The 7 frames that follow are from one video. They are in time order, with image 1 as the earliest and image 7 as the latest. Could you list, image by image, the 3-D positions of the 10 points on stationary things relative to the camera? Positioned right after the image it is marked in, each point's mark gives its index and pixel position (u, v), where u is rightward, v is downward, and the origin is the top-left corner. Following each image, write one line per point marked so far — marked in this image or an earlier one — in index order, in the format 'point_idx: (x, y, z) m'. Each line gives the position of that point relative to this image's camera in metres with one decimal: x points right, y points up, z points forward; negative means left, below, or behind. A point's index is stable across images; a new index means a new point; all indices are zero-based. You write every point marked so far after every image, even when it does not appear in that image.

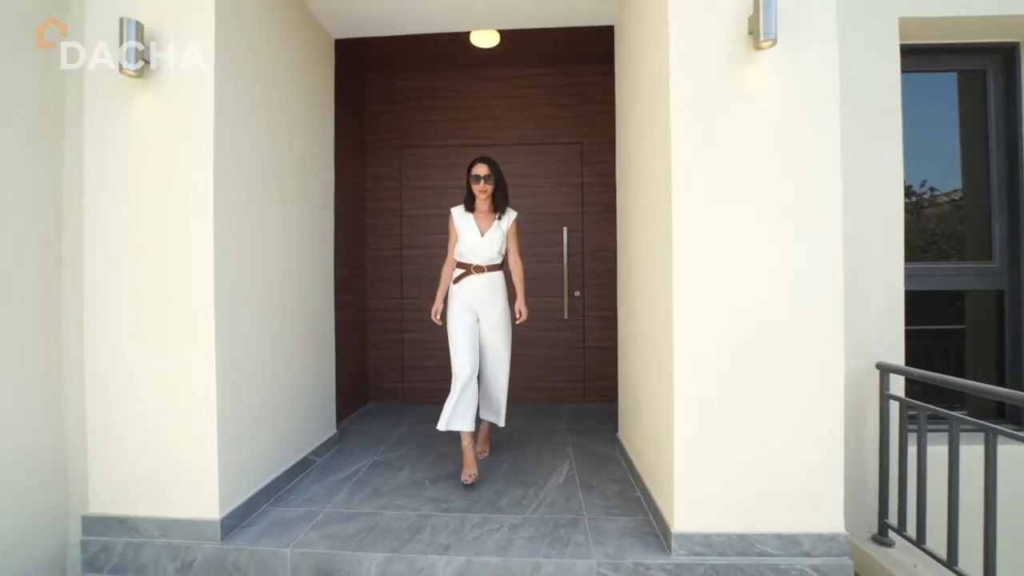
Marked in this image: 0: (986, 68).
0: (+2.9, +1.4, +2.7) m
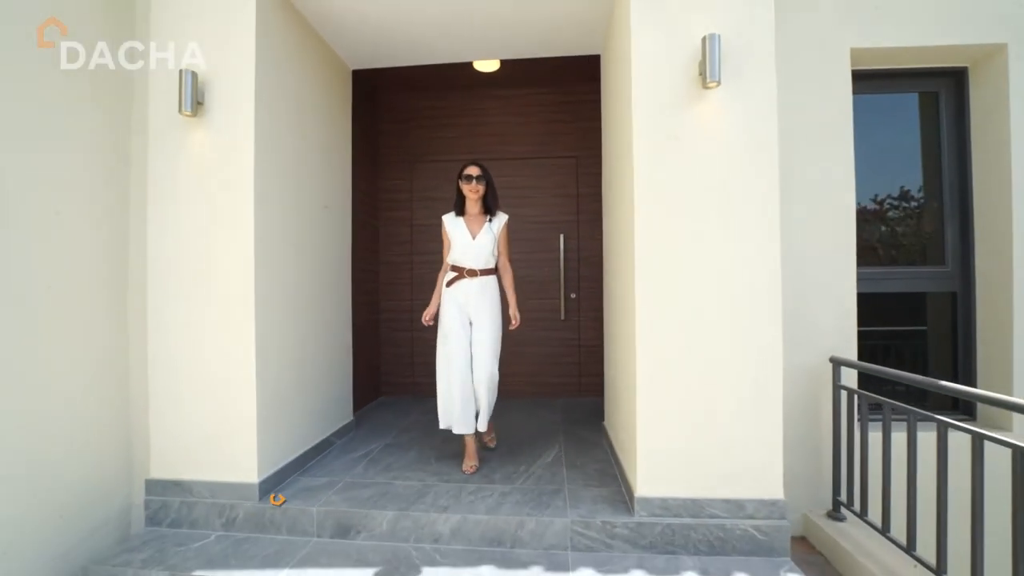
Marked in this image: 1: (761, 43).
0: (+2.9, +1.4, +3.0) m
1: (+1.2, +1.2, +2.1) m
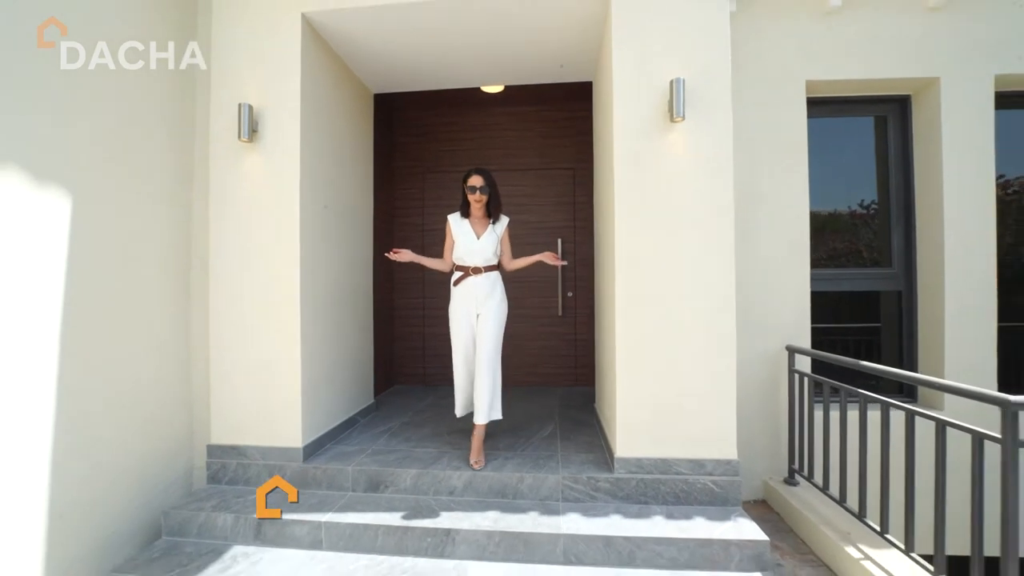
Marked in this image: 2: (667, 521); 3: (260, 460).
0: (+2.9, +1.4, +3.4) m
1: (+1.2, +1.2, +2.5) m
2: (+0.8, -1.2, +2.3) m
3: (-1.6, -1.1, +2.8) m
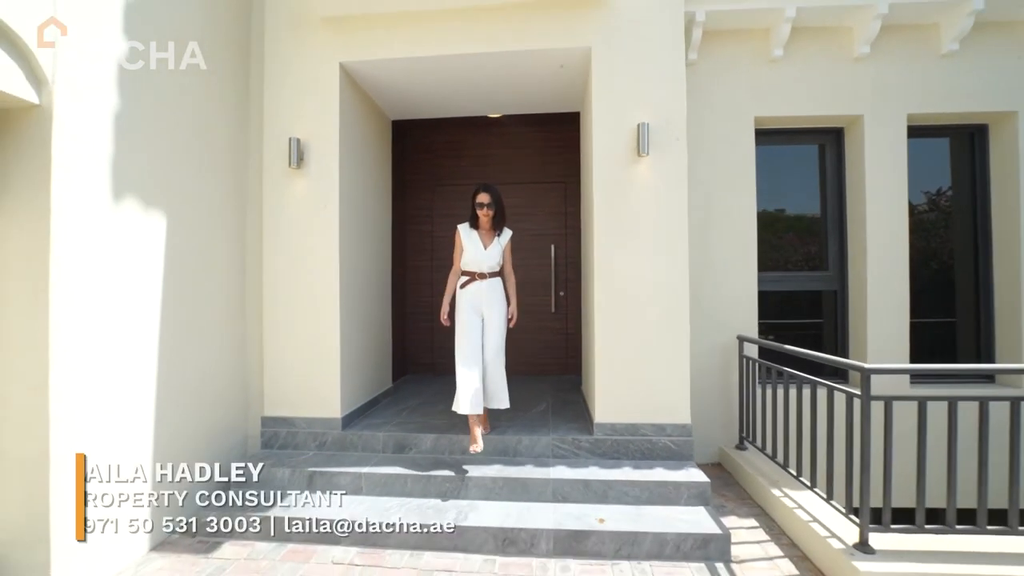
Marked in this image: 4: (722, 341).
0: (+2.9, +1.4, +4.1) m
1: (+1.2, +1.2, +3.1) m
2: (+0.8, -1.2, +2.9) m
3: (-1.6, -1.1, +3.4) m
4: (+1.8, -0.5, +3.7) m
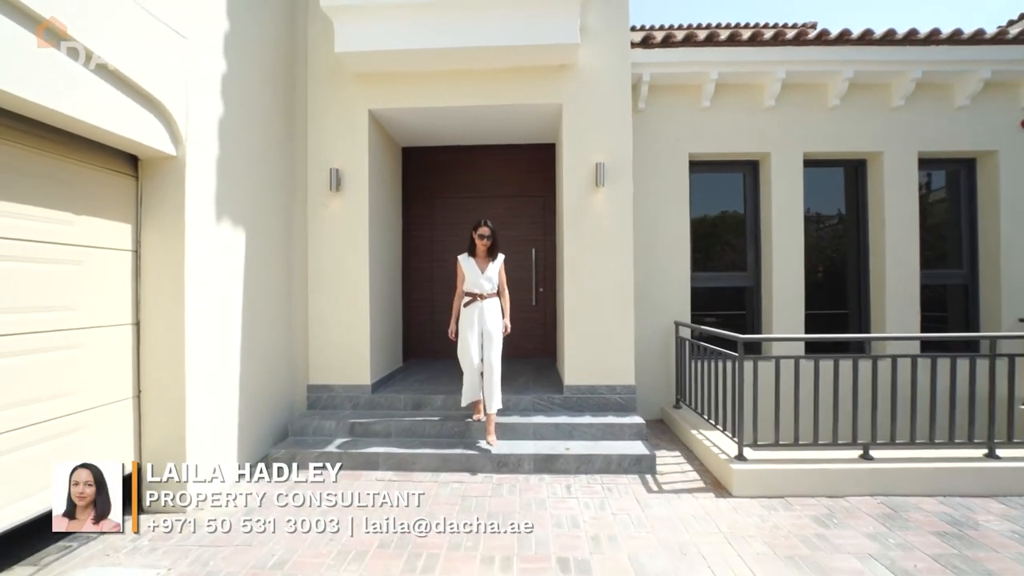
0: (+2.8, +1.4, +5.2) m
1: (+1.1, +1.2, +4.2) m
2: (+0.7, -1.2, +4.0) m
3: (-1.7, -1.1, +4.4) m
4: (+1.7, -0.4, +4.8) m
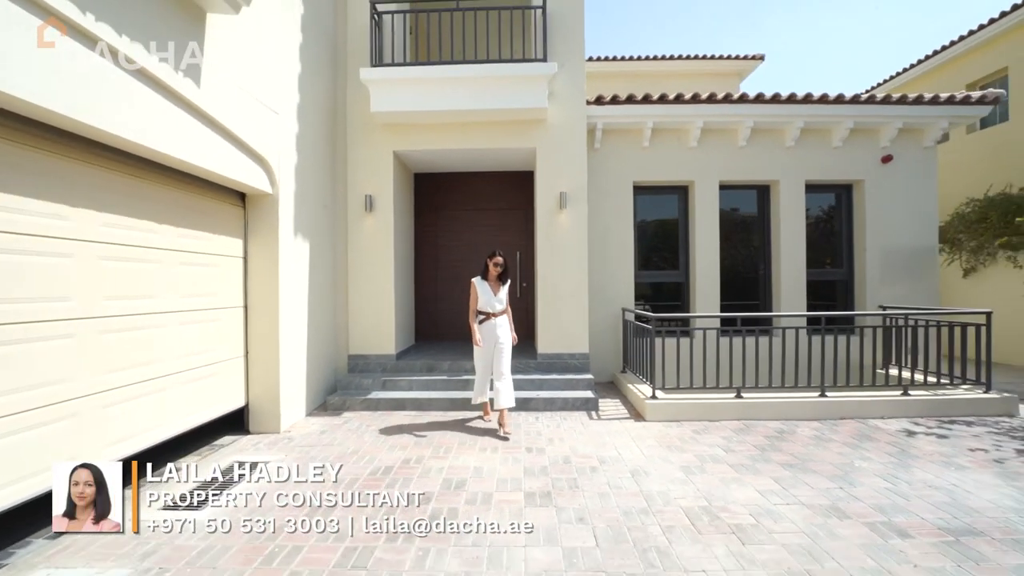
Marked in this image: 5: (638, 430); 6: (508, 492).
0: (+2.6, +1.5, +6.8) m
1: (+0.9, +1.3, +5.8) m
2: (+0.6, -1.1, +5.6) m
3: (-1.9, -1.0, +5.9) m
4: (+1.5, -0.3, +6.4) m
5: (+1.3, -1.5, +4.6) m
6: (0.0, -1.5, +3.2) m
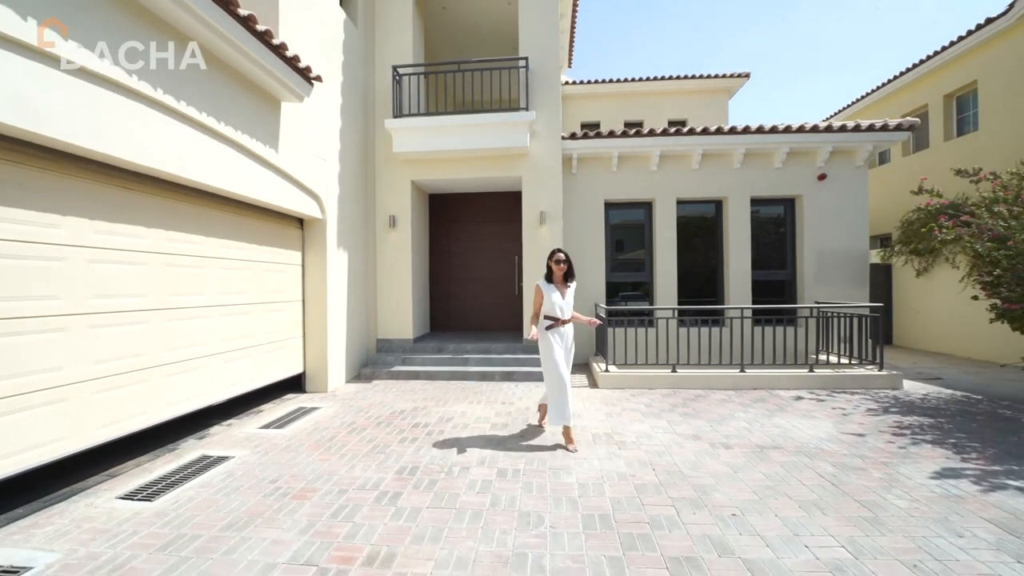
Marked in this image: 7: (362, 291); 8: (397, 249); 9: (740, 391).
0: (+2.5, +1.5, +8.2) m
1: (+0.8, +1.3, +7.3) m
2: (+0.4, -1.1, +7.1) m
3: (-2.0, -1.0, +7.6) m
4: (+1.4, -0.3, +7.9) m
5: (+1.1, -1.5, +6.0) m
6: (-0.4, -1.5, +4.8) m
7: (-2.6, -0.1, +7.4) m
8: (-2.0, +0.7, +7.6) m
9: (+3.2, -1.4, +6.1) m
